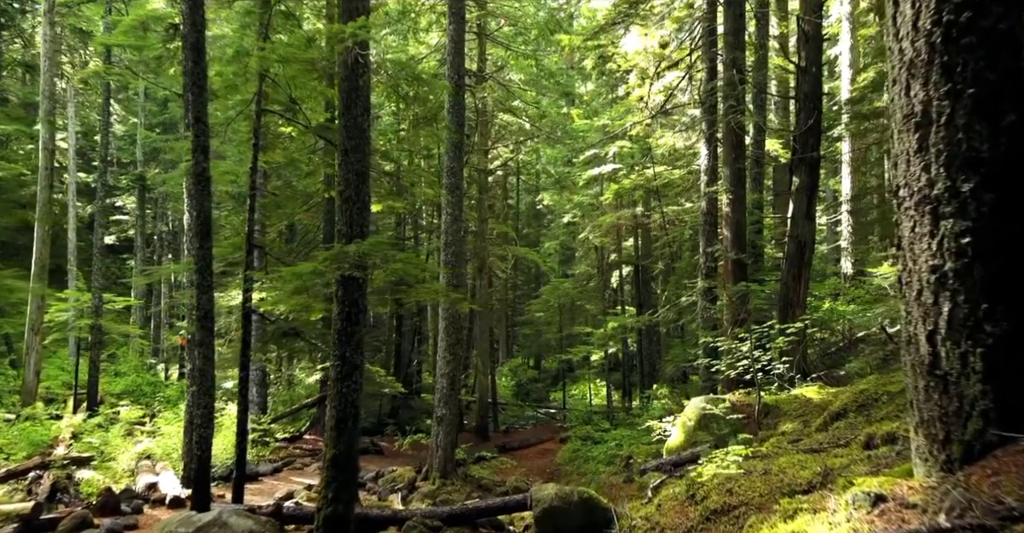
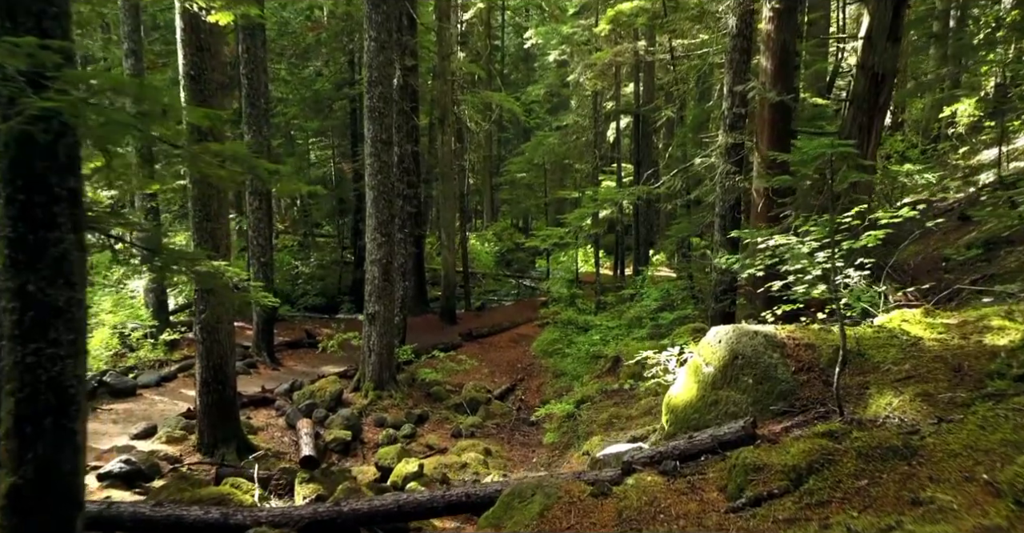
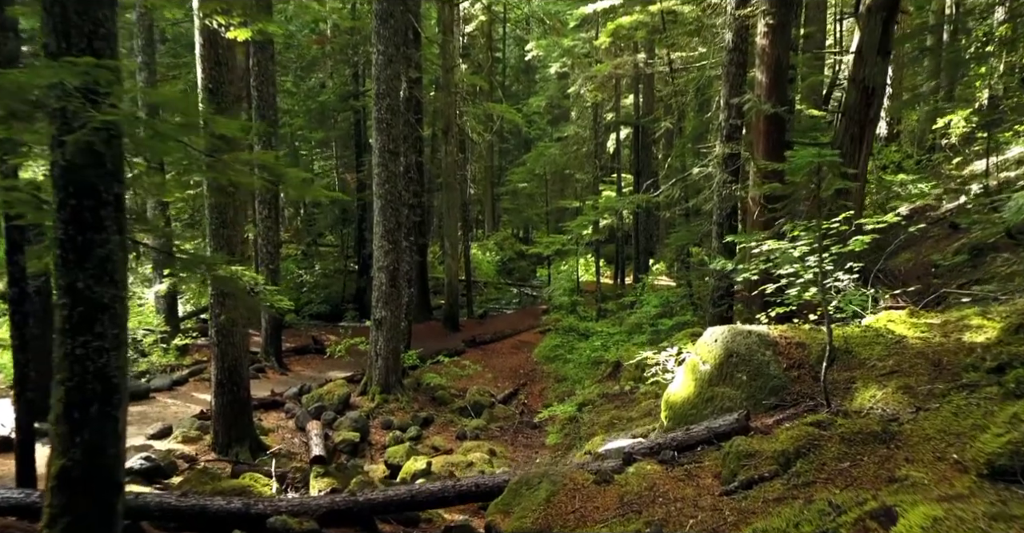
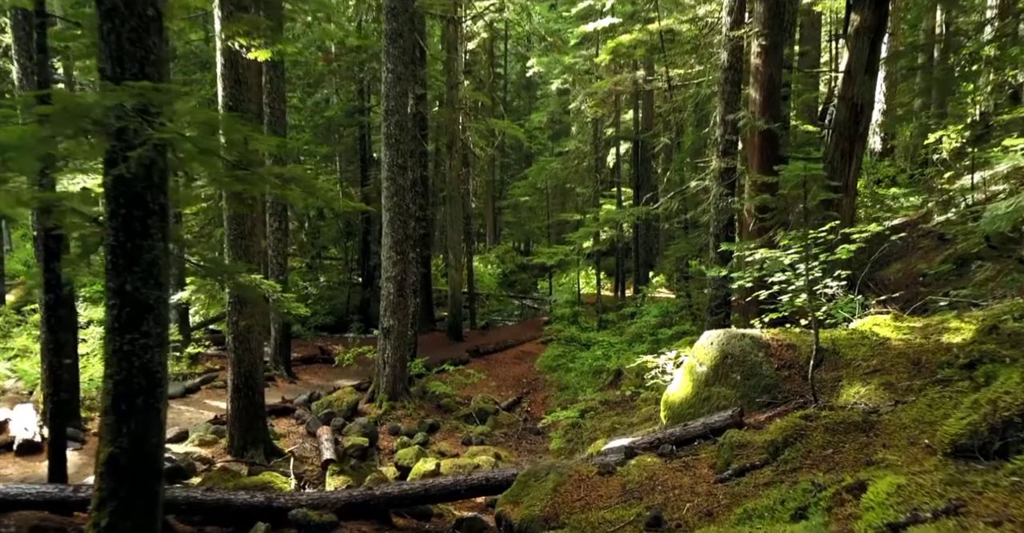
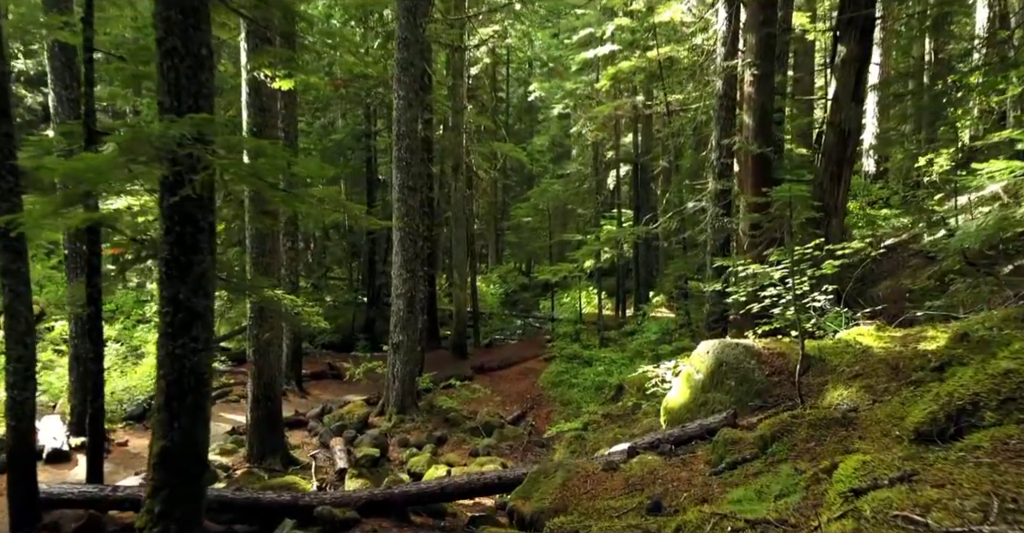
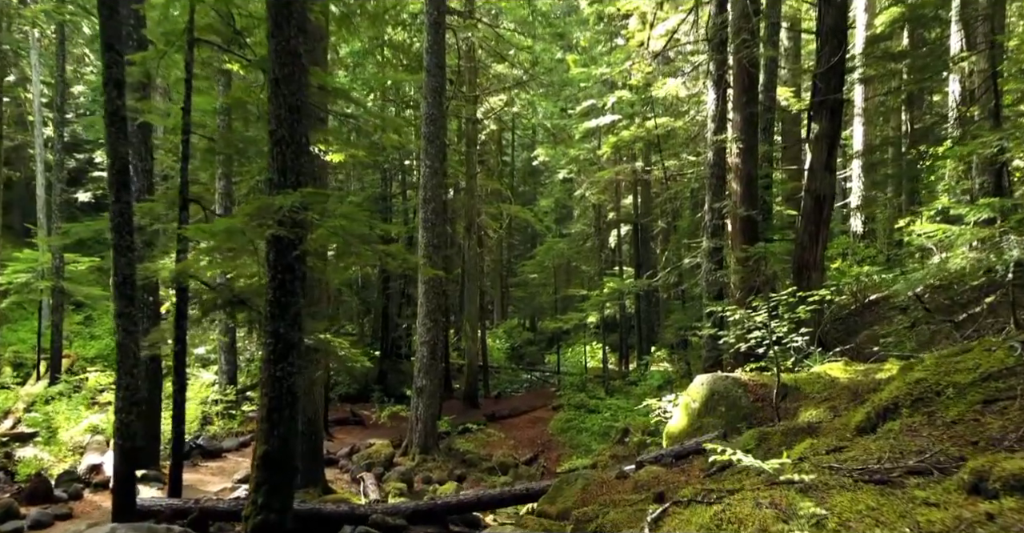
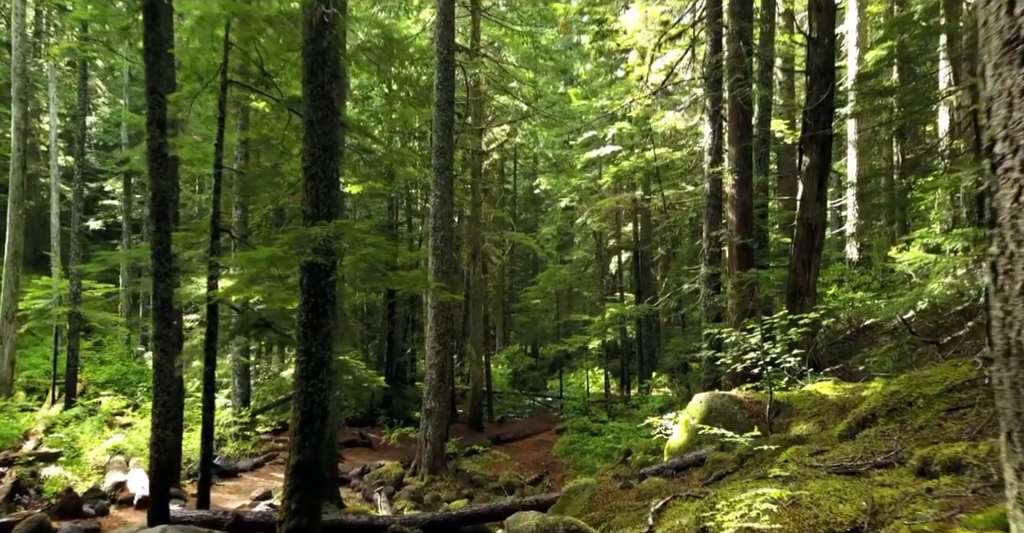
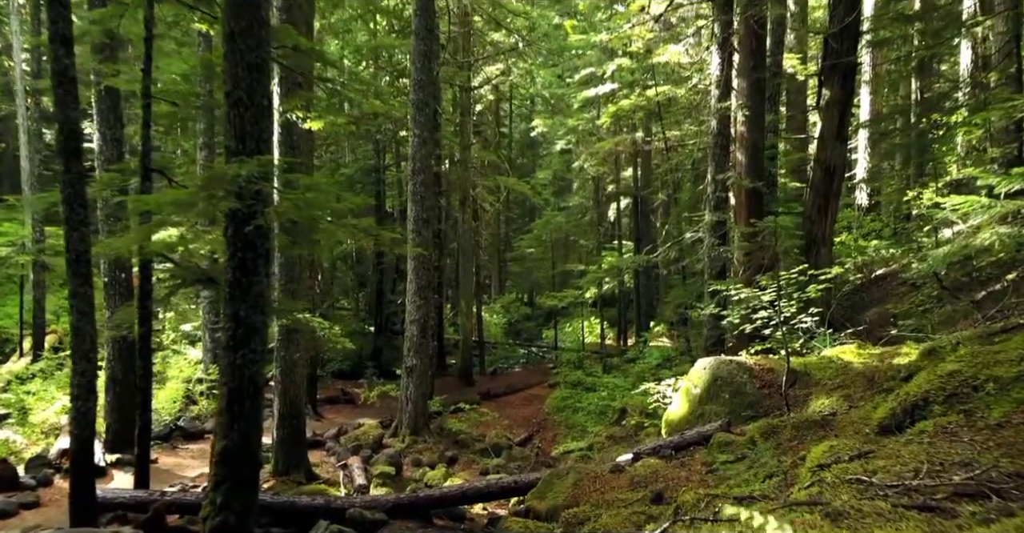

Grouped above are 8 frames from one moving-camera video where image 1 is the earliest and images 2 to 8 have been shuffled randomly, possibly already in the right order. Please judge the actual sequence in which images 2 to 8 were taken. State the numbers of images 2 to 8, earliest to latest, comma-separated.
7, 6, 8, 5, 4, 3, 2
